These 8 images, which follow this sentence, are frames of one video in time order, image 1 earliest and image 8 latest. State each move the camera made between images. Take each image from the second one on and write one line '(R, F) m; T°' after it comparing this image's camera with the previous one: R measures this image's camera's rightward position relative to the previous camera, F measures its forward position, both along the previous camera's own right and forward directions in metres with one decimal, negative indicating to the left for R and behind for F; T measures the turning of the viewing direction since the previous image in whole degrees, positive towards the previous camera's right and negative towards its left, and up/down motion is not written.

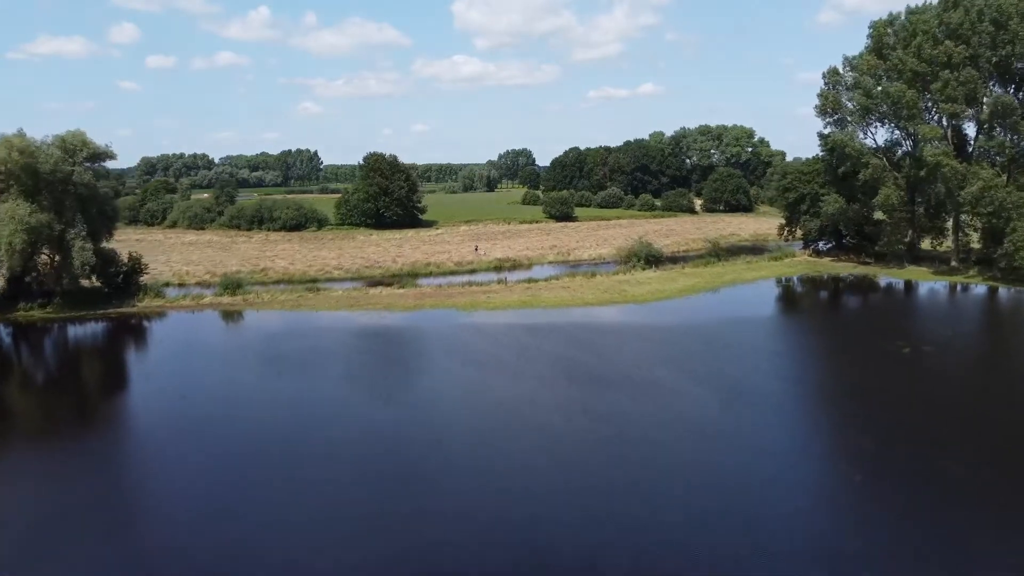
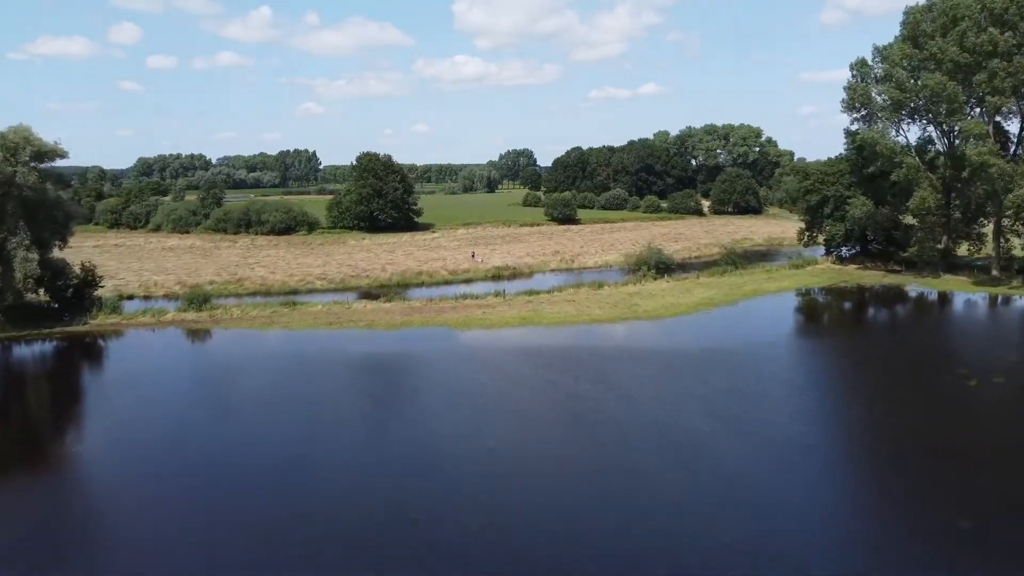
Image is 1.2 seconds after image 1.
(+0.1, +3.7) m; 0°
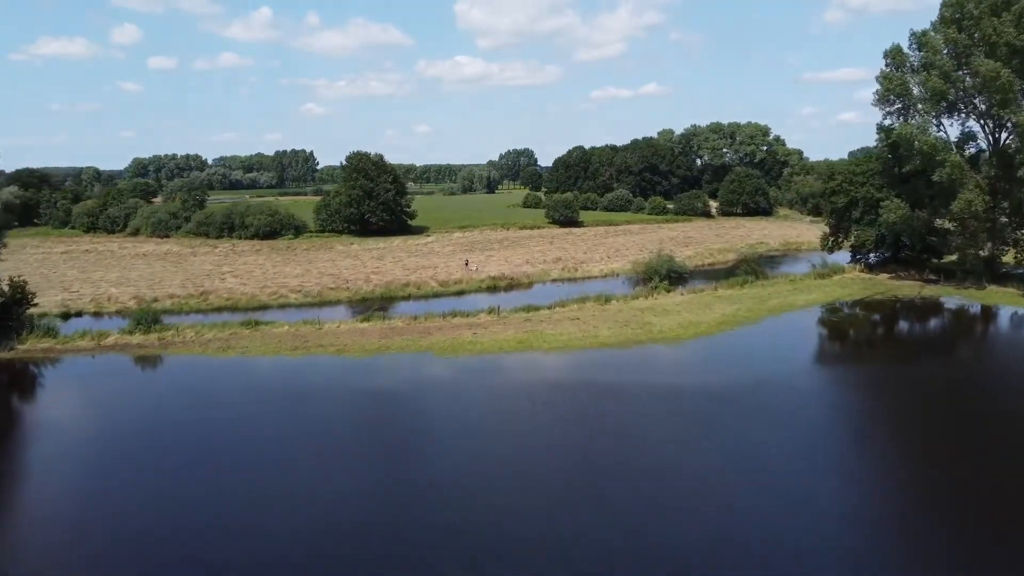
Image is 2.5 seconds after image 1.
(+0.3, +4.2) m; 0°
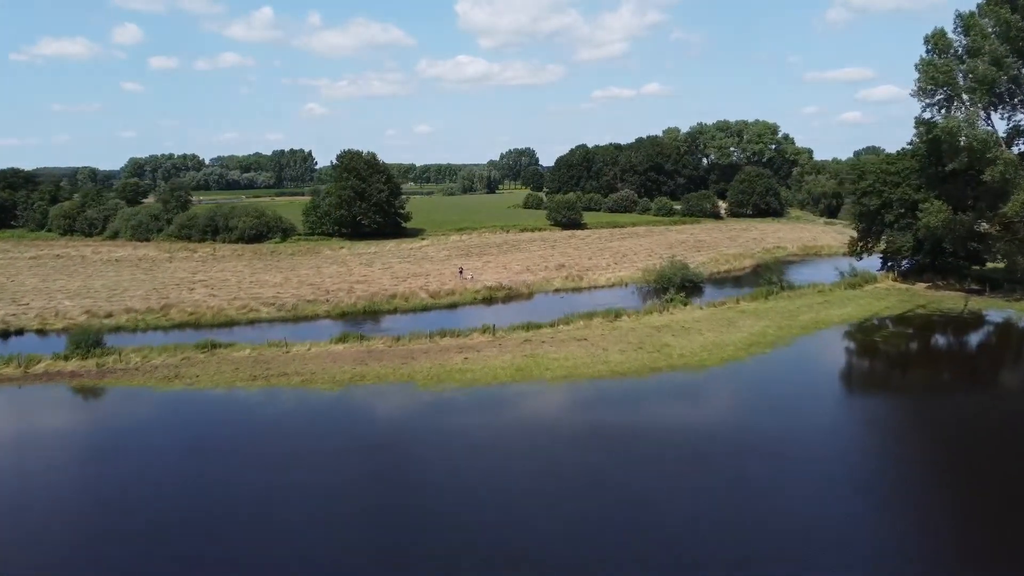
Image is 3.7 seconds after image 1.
(+0.2, +3.9) m; 0°
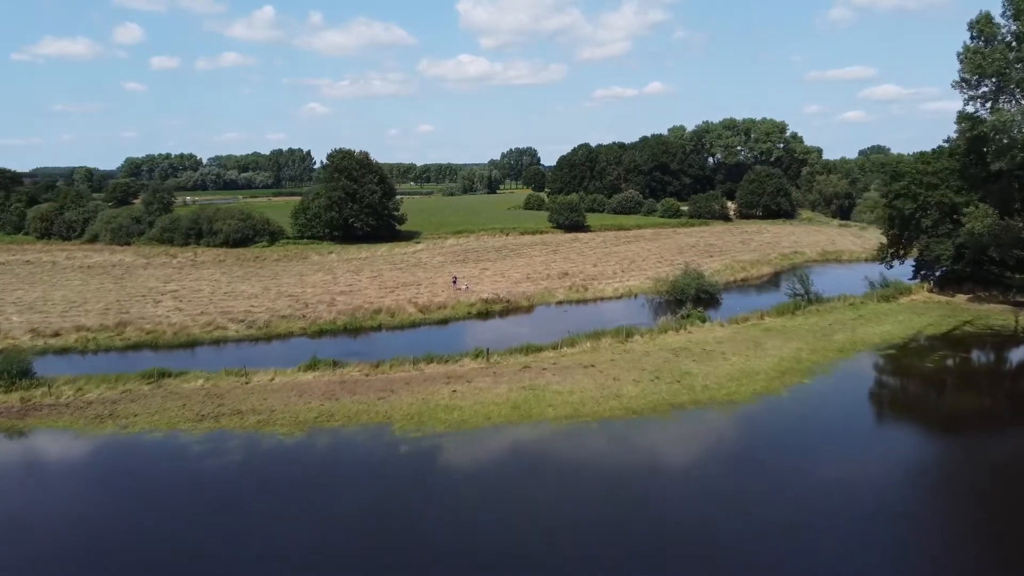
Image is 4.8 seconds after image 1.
(+0.2, +3.5) m; 0°
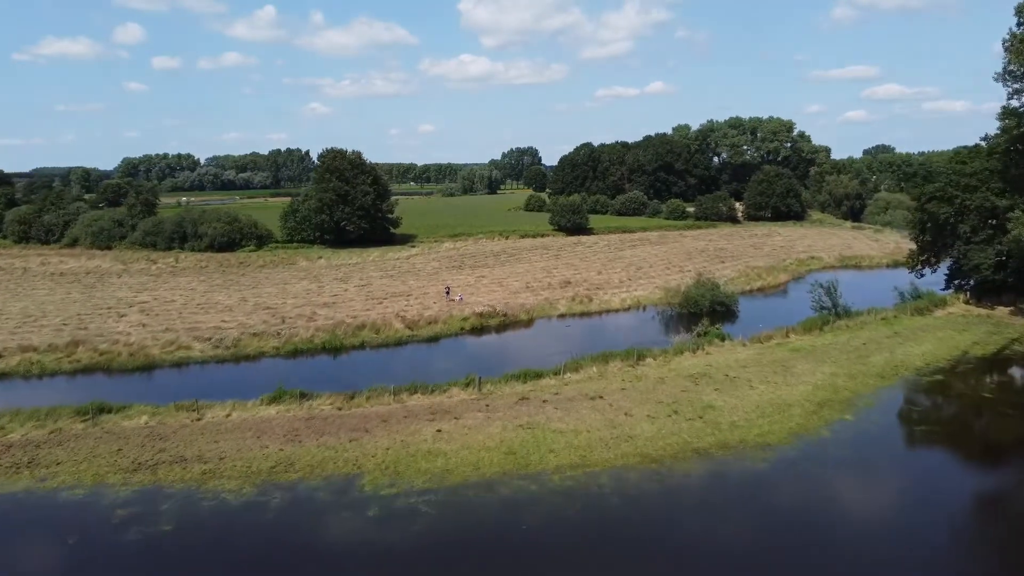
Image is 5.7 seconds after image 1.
(+0.2, +3.0) m; 0°
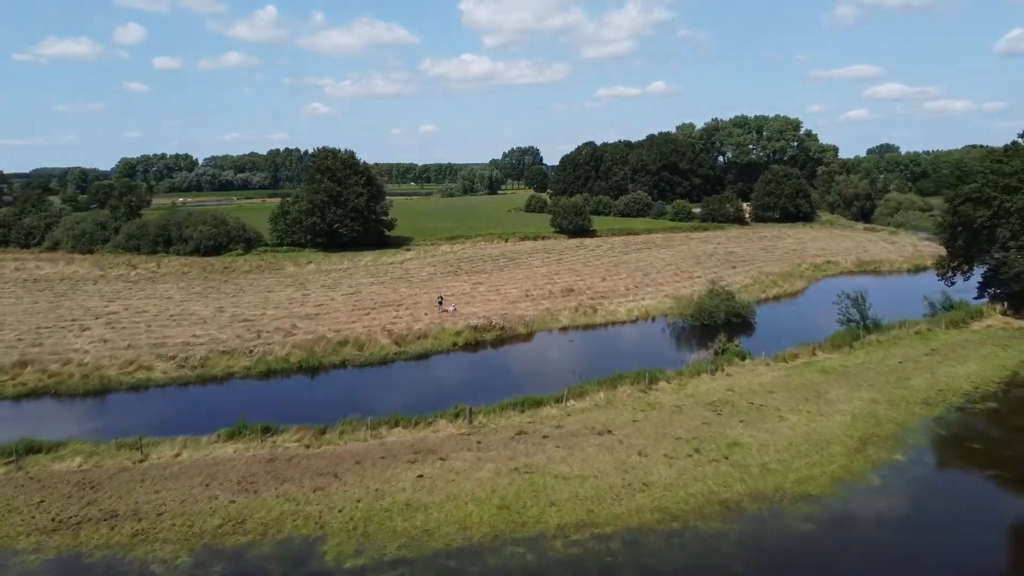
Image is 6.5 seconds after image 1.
(+0.2, +2.6) m; 0°
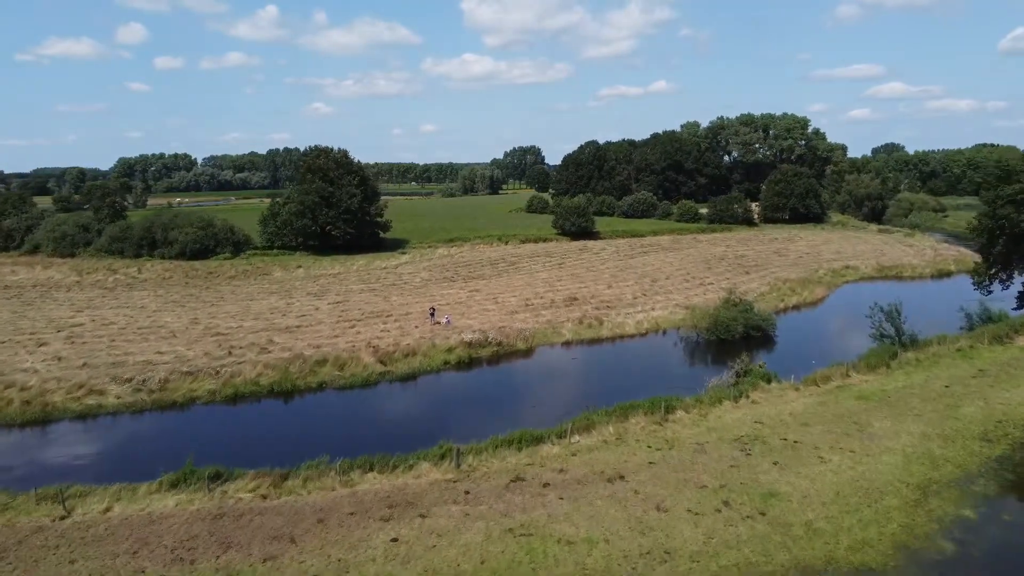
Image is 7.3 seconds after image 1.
(+0.2, +2.6) m; 0°
